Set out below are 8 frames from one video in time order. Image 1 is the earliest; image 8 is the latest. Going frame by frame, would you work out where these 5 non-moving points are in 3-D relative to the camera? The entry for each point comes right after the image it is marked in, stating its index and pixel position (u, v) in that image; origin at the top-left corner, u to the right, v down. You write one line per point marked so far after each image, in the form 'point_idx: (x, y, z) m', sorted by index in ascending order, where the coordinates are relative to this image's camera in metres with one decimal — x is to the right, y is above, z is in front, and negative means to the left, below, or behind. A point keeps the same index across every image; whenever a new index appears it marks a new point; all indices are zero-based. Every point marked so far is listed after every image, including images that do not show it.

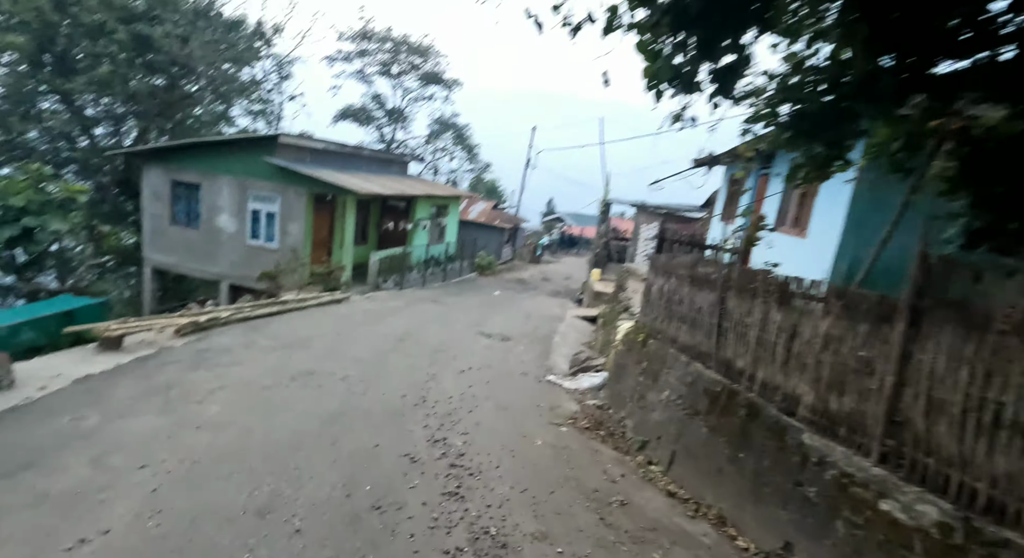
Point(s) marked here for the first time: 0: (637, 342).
0: (+1.5, -0.7, +5.9) m
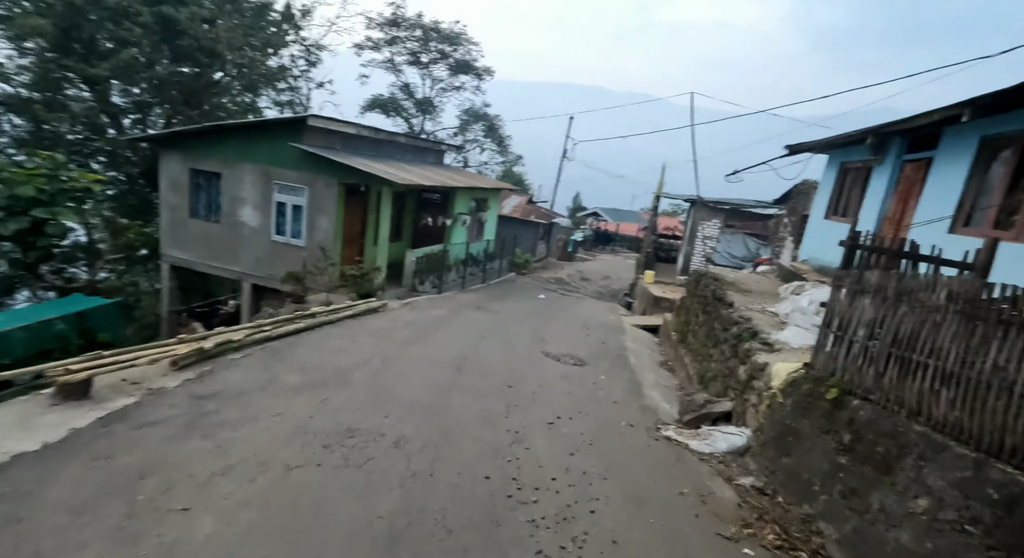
0: (+2.4, -0.9, +4.0) m
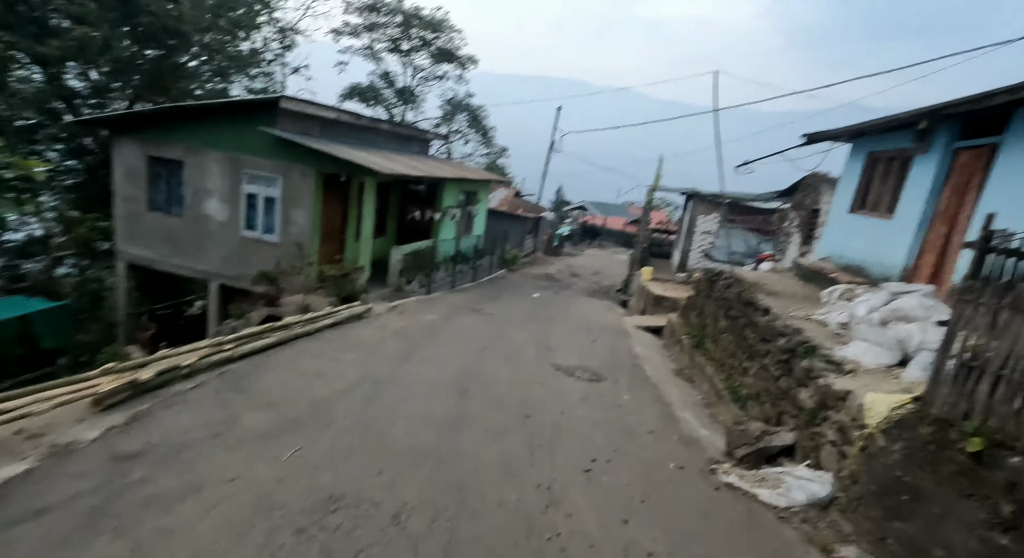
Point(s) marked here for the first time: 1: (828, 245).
0: (+2.7, -1.0, +3.1) m
1: (+6.7, +0.7, +10.9) m
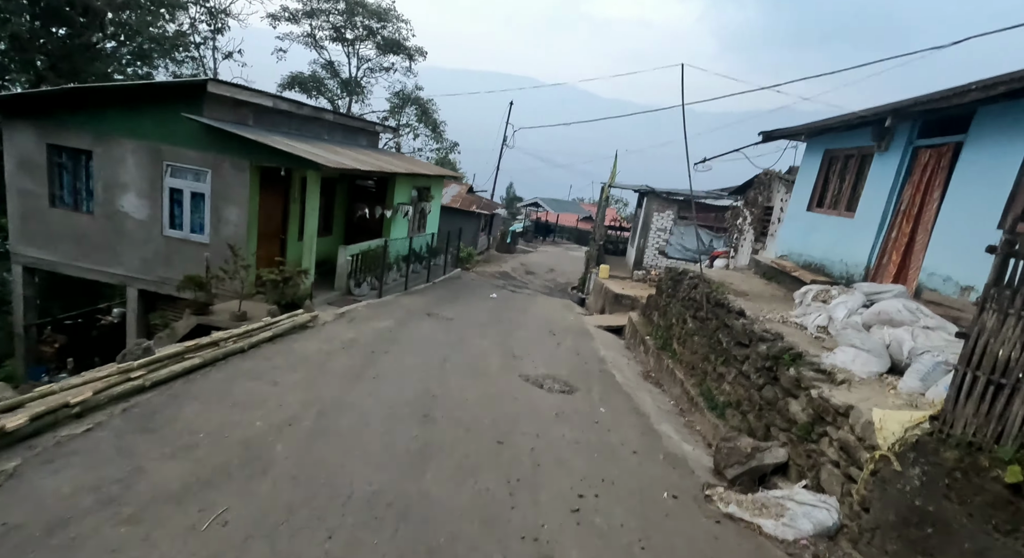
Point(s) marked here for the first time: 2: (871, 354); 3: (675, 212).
0: (+2.6, -1.1, +2.7) m
1: (+5.8, +0.8, +10.9) m
2: (+3.2, -0.7, +4.6) m
3: (+6.0, +2.4, +18.8) m
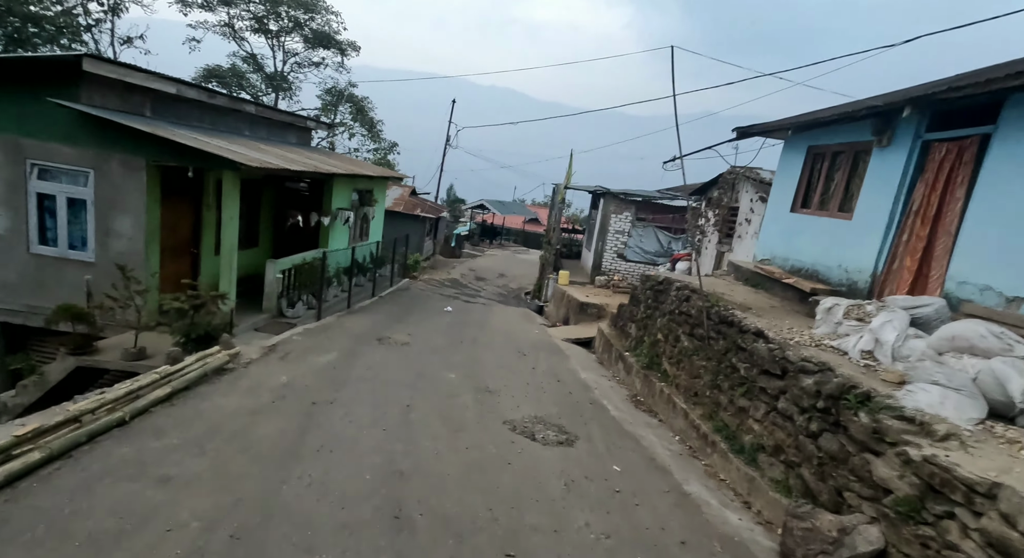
0: (+2.8, -1.2, +1.7) m
1: (+5.1, +0.7, +10.2) m
2: (+3.2, -0.8, +3.7) m
3: (+4.2, +2.3, +18.0) m
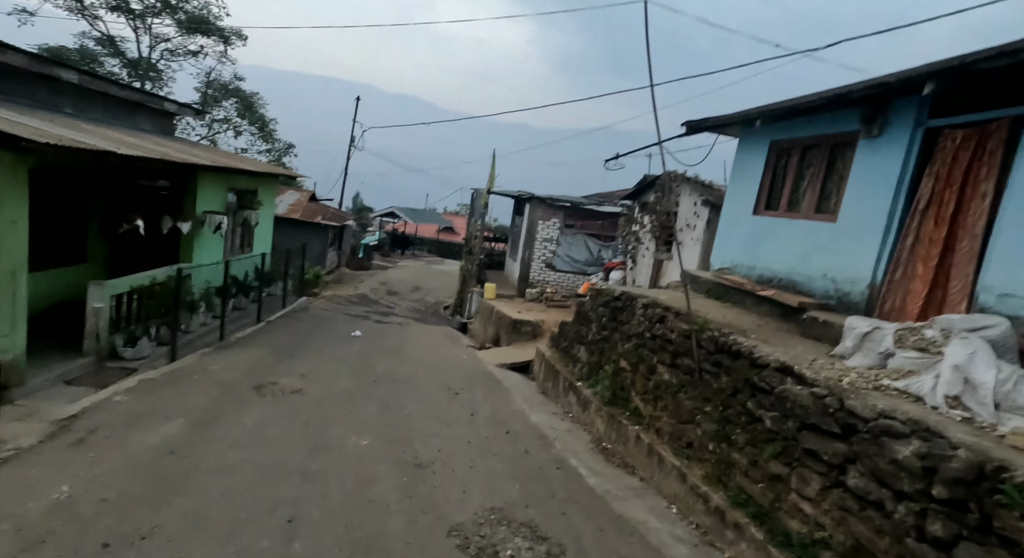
0: (+3.1, -1.3, +0.3) m
1: (+3.8, +0.5, +9.1) m
2: (+3.1, -0.9, +2.3) m
3: (+1.6, +1.9, +16.7) m
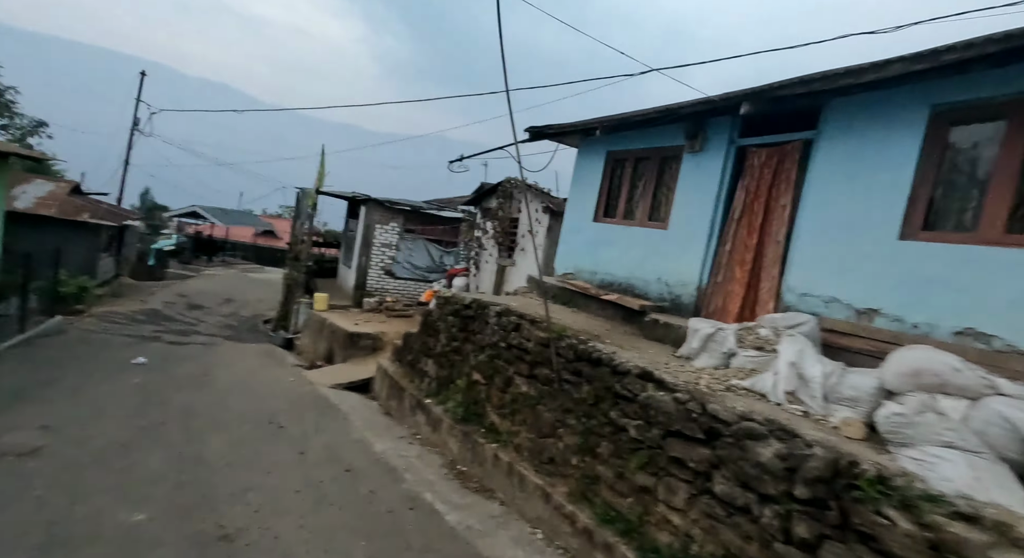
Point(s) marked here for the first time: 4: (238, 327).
0: (+3.1, -1.3, +0.7) m
1: (+1.0, +0.4, +9.3) m
2: (+2.5, -0.9, +2.6) m
3: (-3.4, +1.7, +15.8) m
4: (-8.4, -1.5, +15.9) m
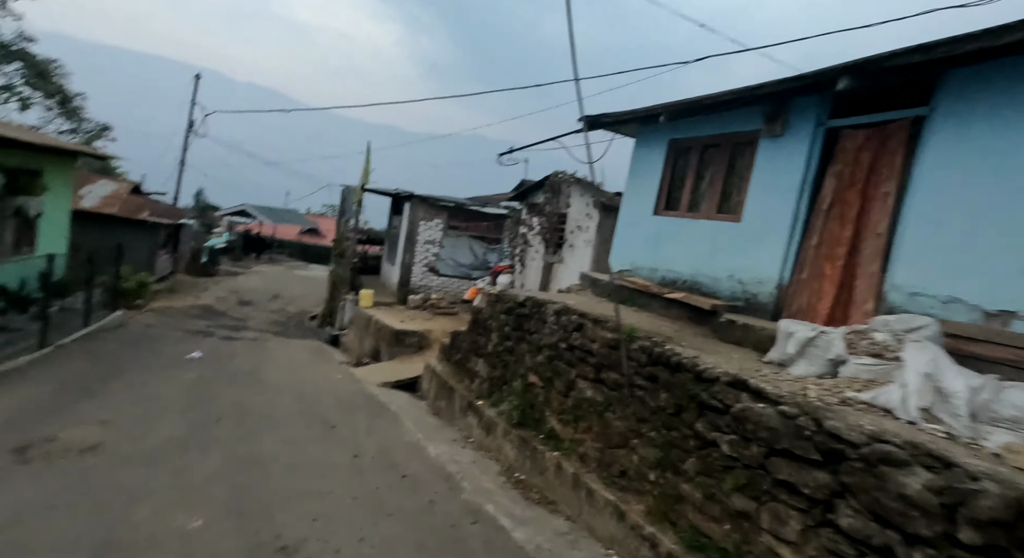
0: (+3.4, -1.3, 0.0) m
1: (+2.0, +0.4, +8.7) m
2: (+3.0, -0.9, +2.0) m
3: (-2.0, +1.8, +15.6) m
4: (-7.0, -1.4, +16.0) m
